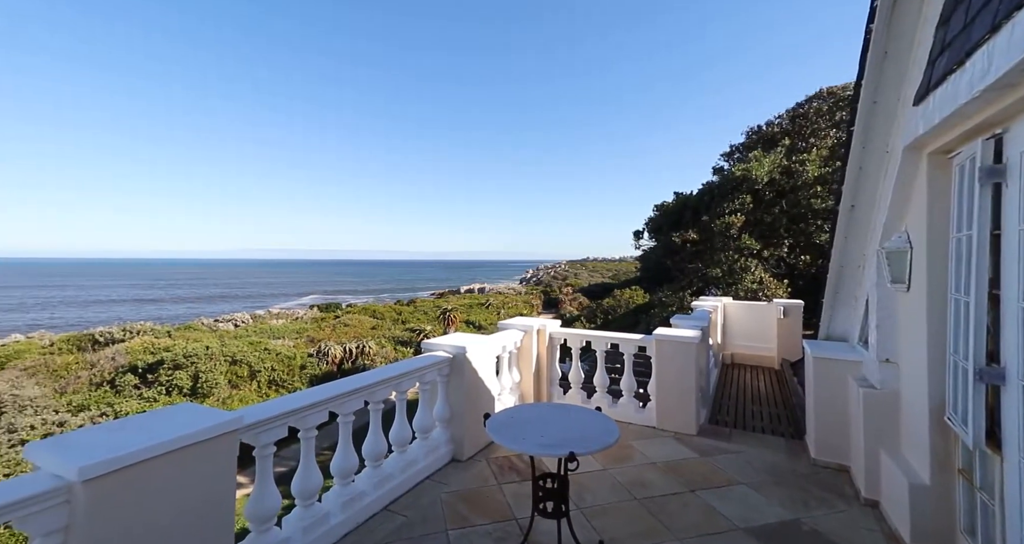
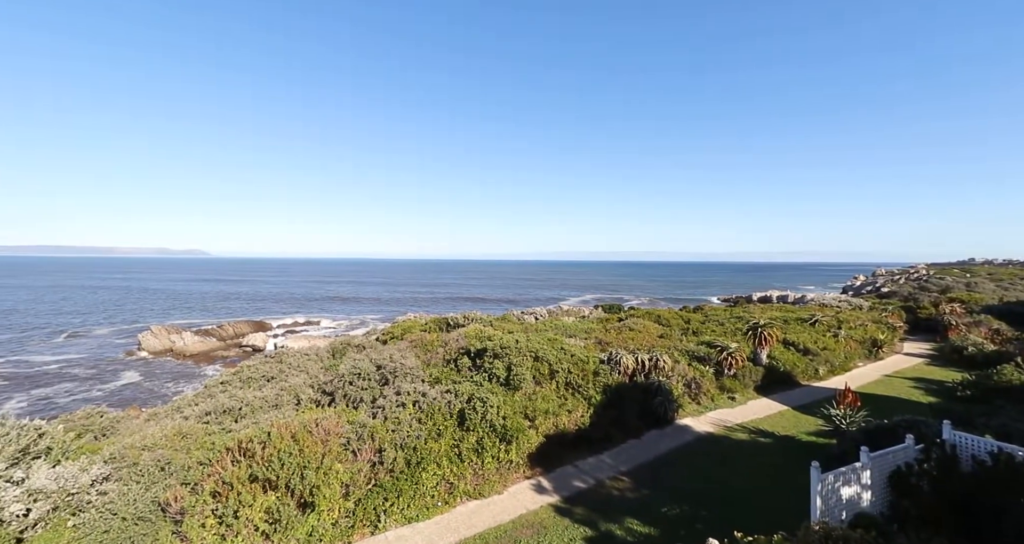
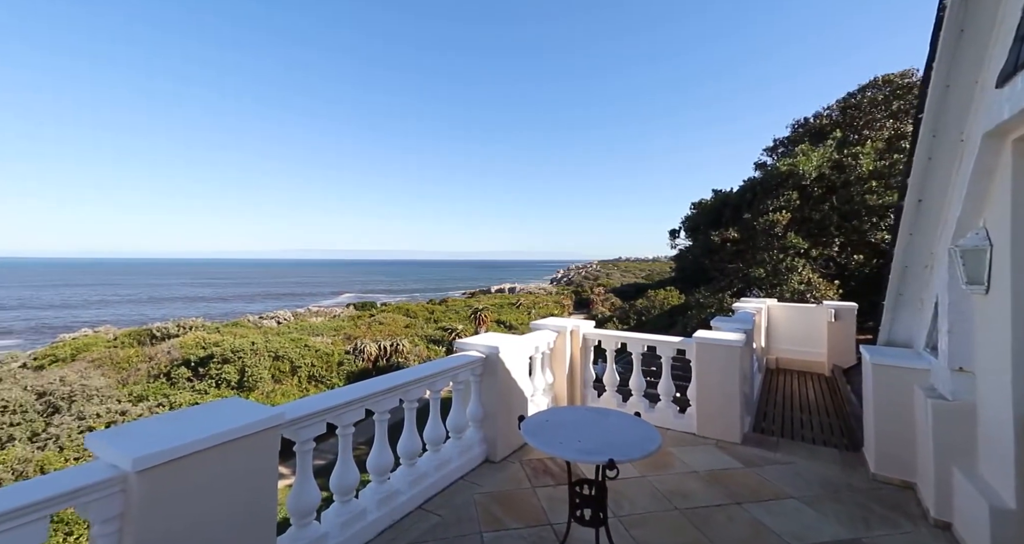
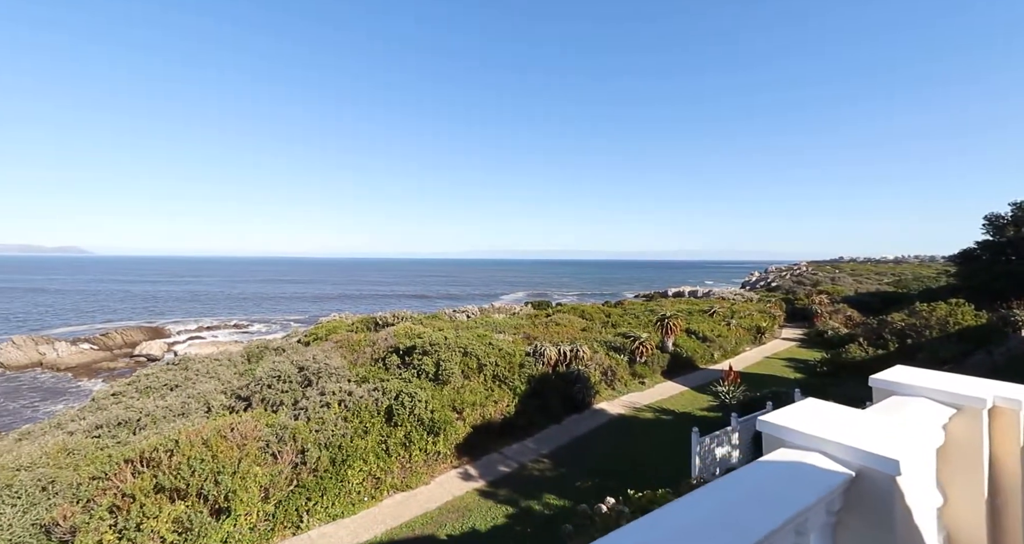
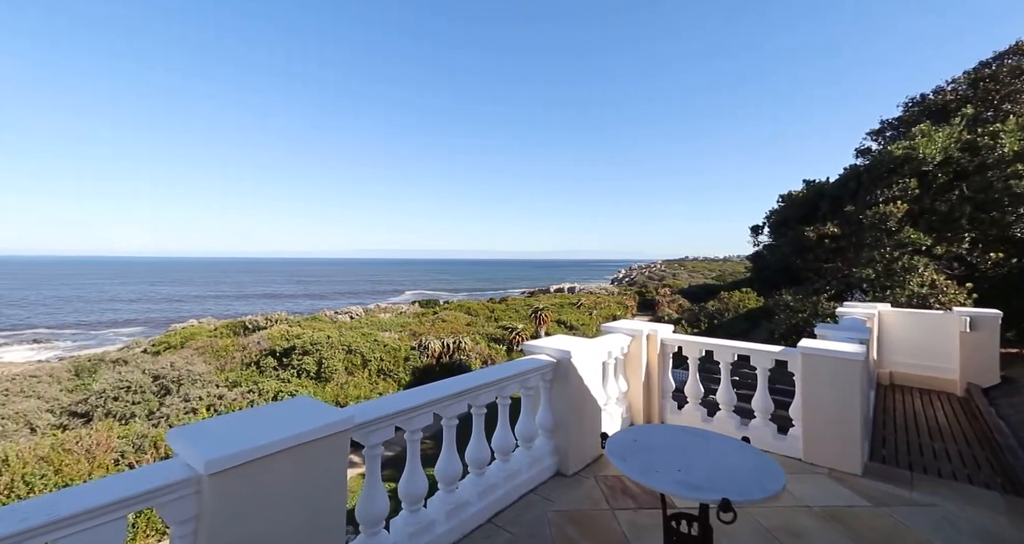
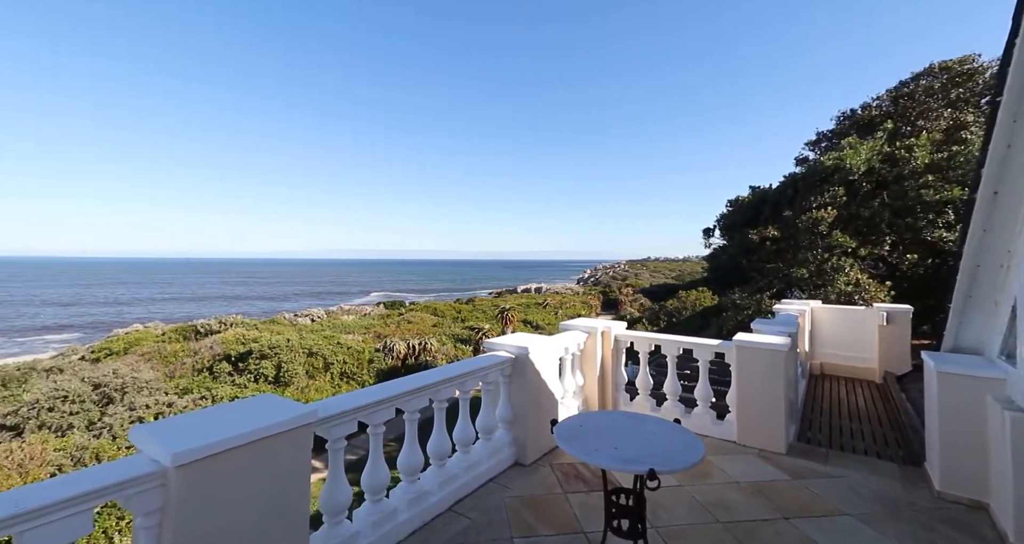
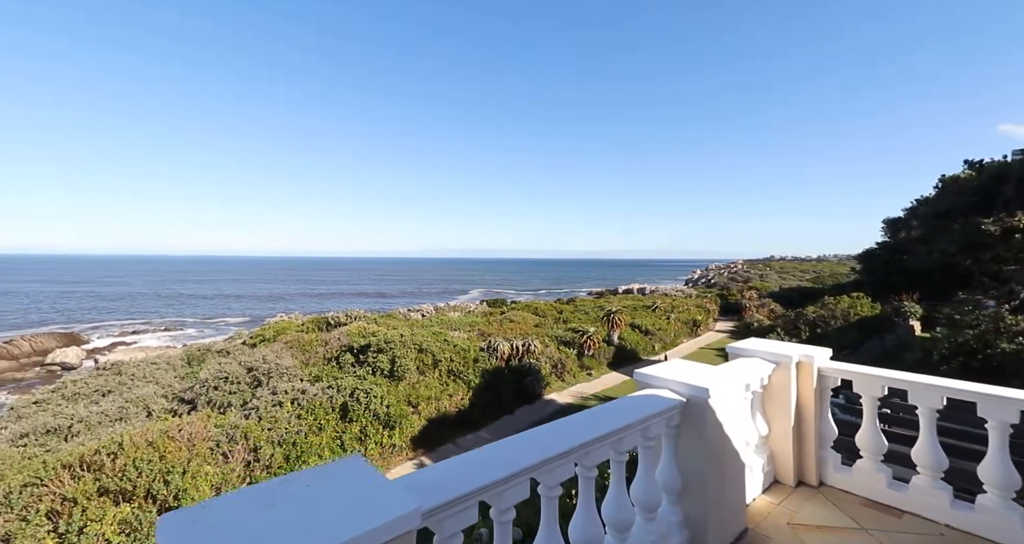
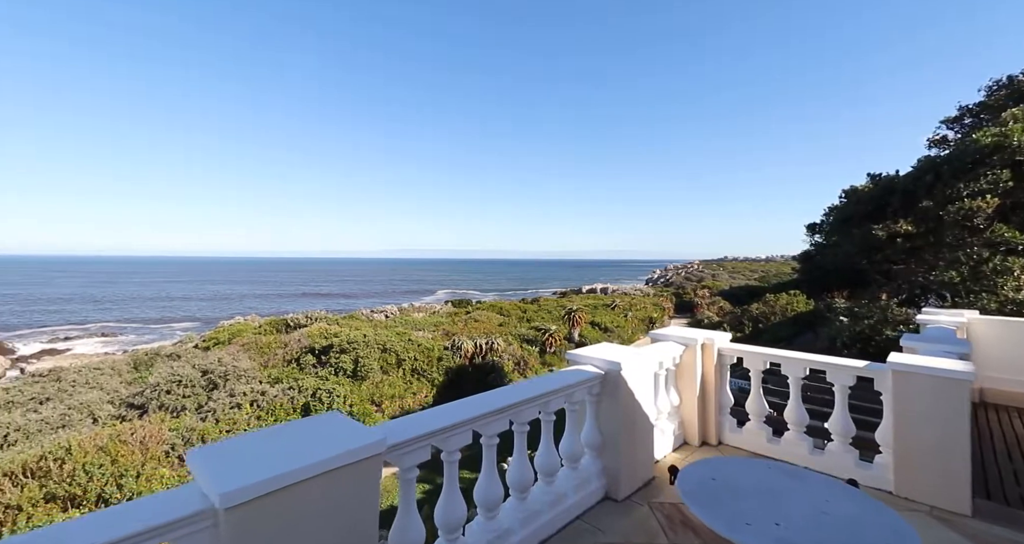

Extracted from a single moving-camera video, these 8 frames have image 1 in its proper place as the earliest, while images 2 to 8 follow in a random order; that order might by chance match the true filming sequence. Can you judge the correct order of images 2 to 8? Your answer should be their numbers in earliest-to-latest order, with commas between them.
3, 6, 5, 8, 7, 4, 2
